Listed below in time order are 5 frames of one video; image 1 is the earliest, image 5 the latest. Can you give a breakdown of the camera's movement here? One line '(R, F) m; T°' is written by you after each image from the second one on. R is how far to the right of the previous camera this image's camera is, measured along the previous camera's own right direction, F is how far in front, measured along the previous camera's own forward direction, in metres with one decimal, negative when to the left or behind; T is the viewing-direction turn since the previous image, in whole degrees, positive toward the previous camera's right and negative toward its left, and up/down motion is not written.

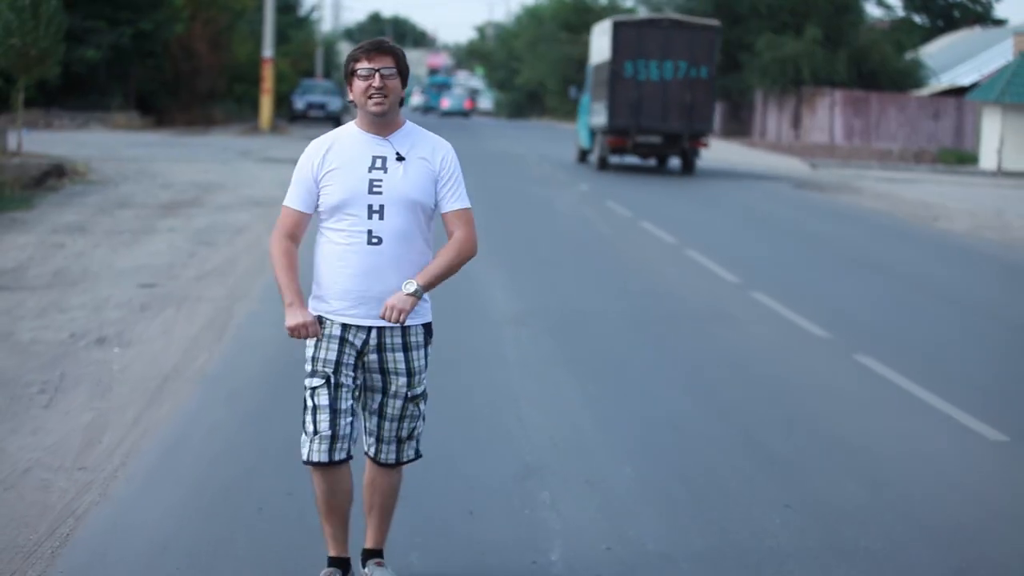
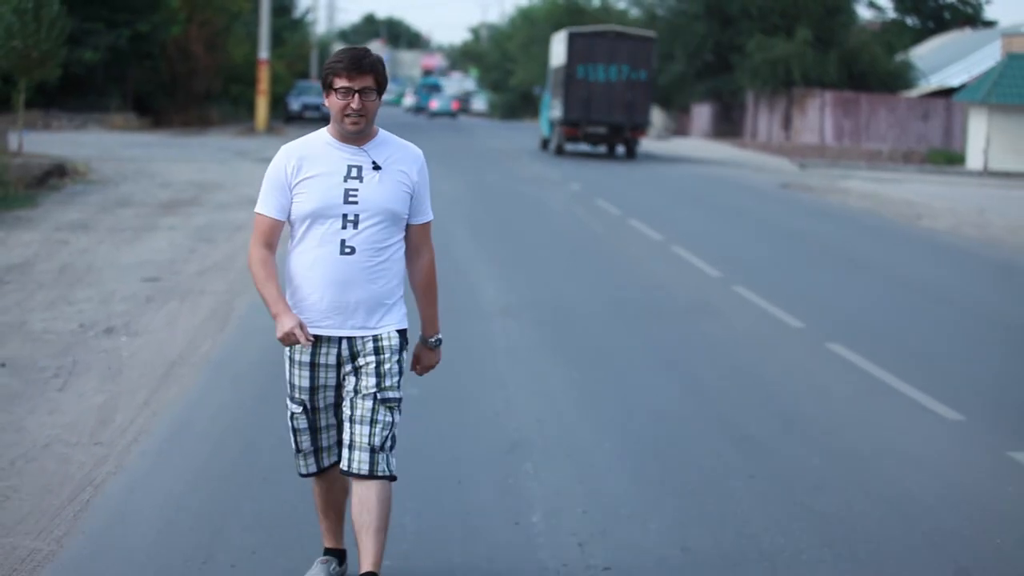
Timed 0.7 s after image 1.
(0.0, -0.4) m; 0°
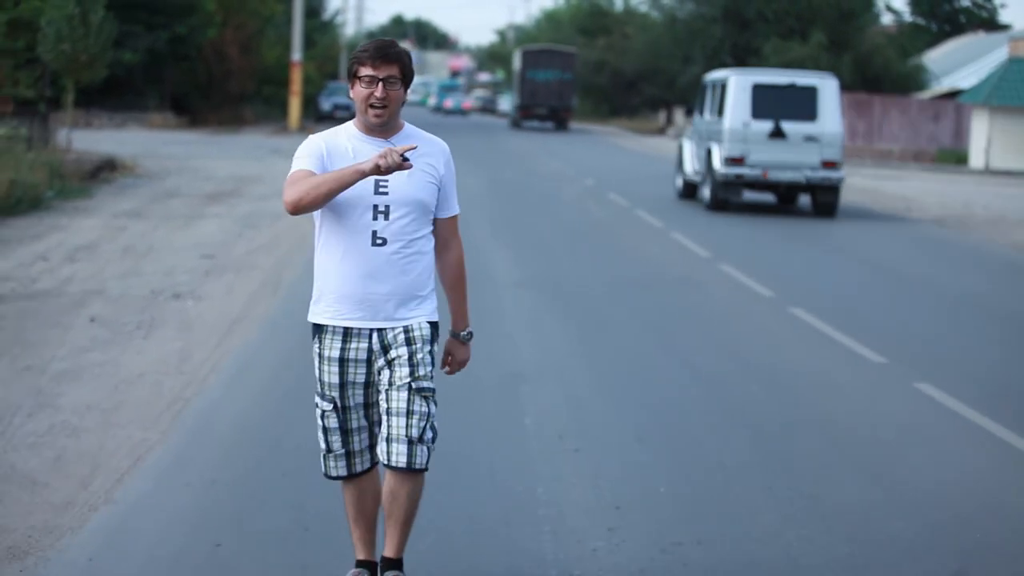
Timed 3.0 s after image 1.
(+0.1, -1.5) m; -1°
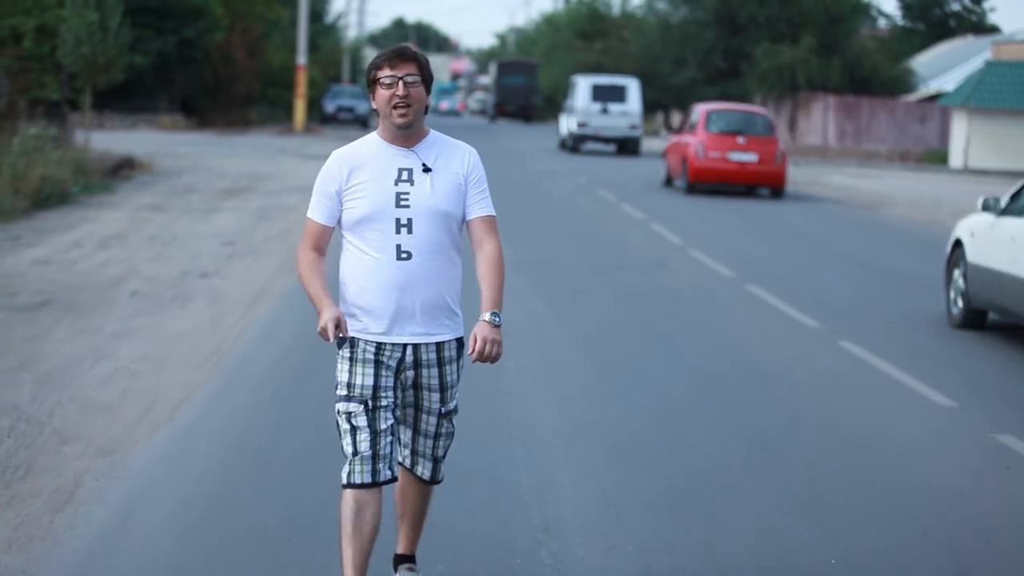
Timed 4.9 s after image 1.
(+0.1, -1.3) m; 0°
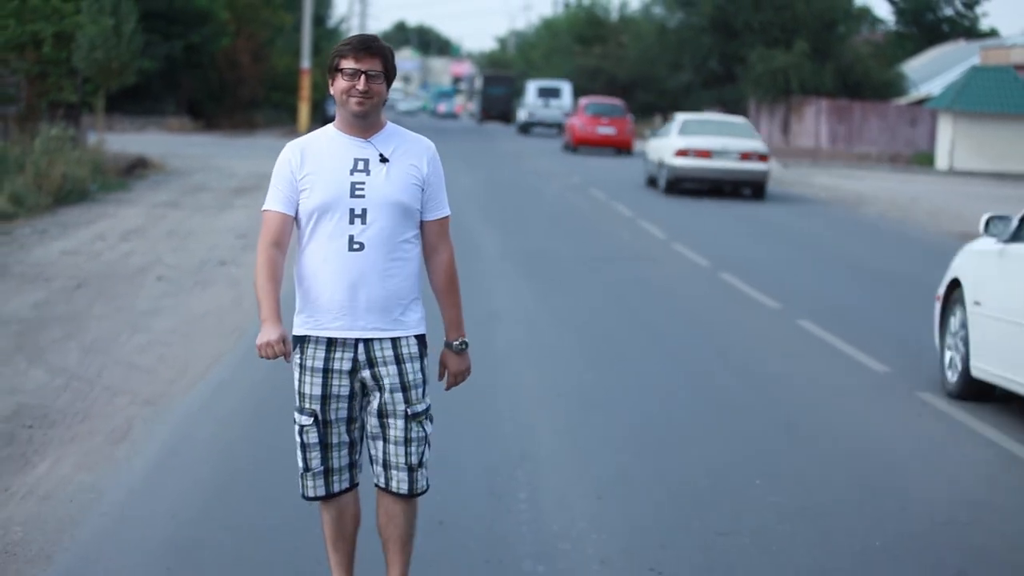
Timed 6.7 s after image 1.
(+0.1, -1.0) m; 0°
